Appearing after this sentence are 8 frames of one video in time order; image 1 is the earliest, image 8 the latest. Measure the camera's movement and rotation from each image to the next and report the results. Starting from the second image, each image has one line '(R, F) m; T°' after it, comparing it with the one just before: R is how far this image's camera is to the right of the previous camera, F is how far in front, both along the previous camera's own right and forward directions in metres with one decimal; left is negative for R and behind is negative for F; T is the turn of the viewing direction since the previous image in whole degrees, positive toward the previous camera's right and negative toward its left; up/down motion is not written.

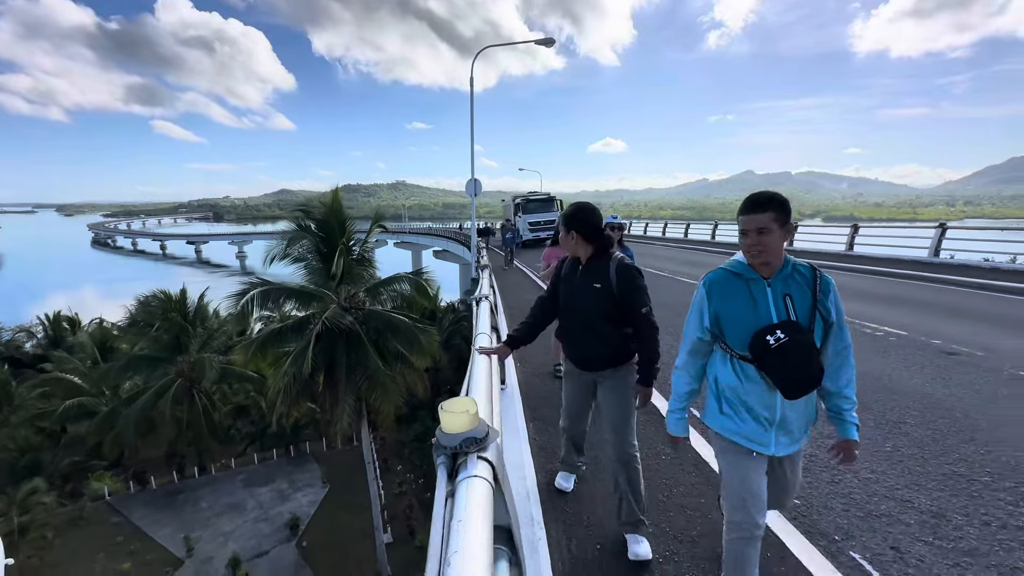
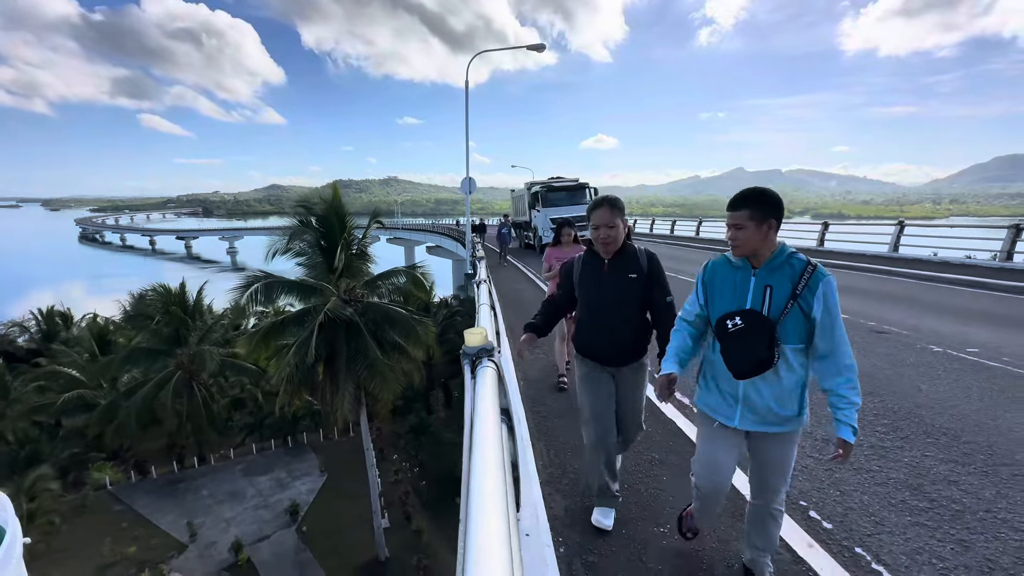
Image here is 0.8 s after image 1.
(0.0, -0.6) m; +1°
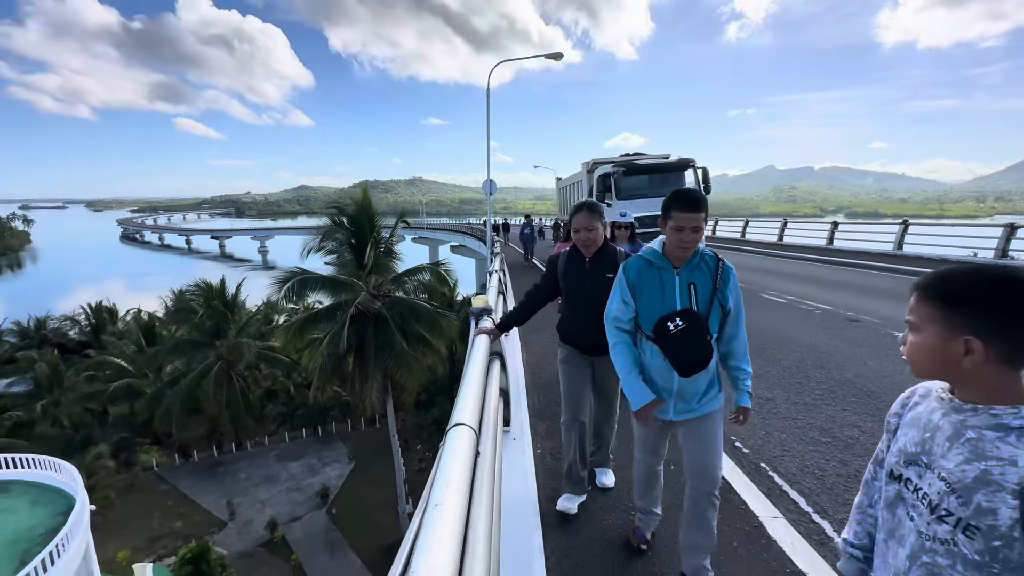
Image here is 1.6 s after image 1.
(+0.1, -0.6) m; -3°
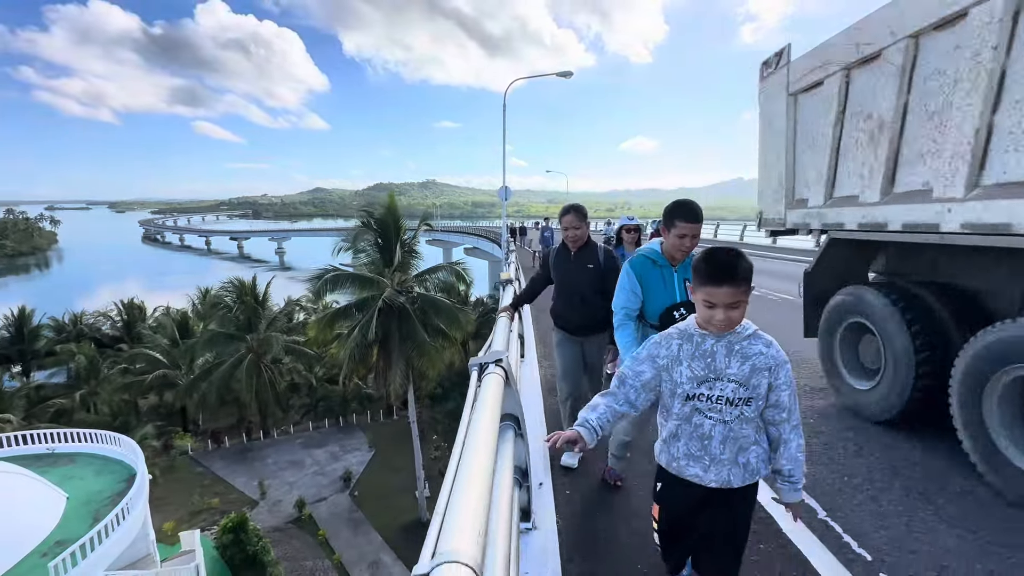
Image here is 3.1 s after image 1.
(0.0, -1.1) m; -1°
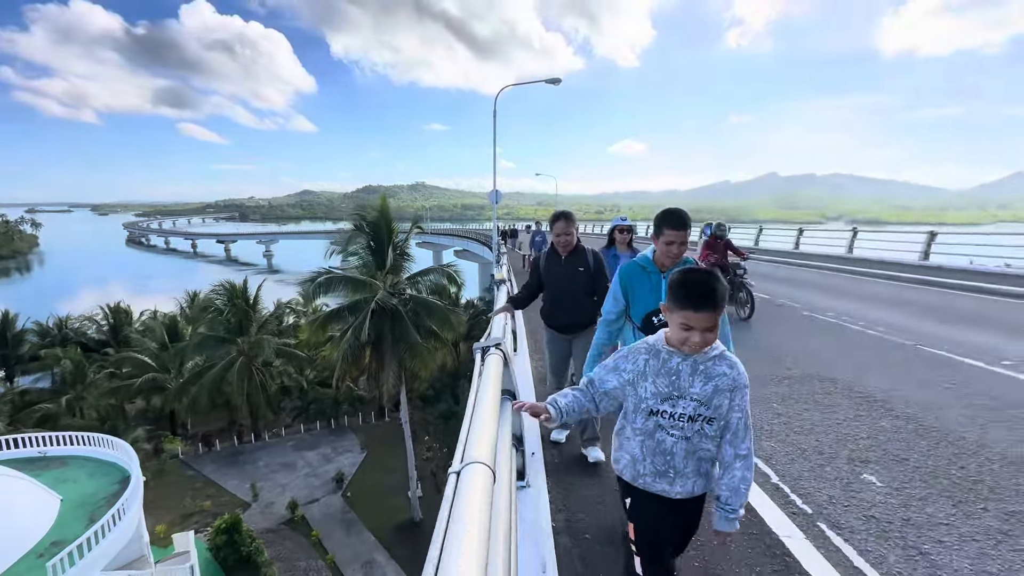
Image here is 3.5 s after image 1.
(0.0, -0.3) m; +1°
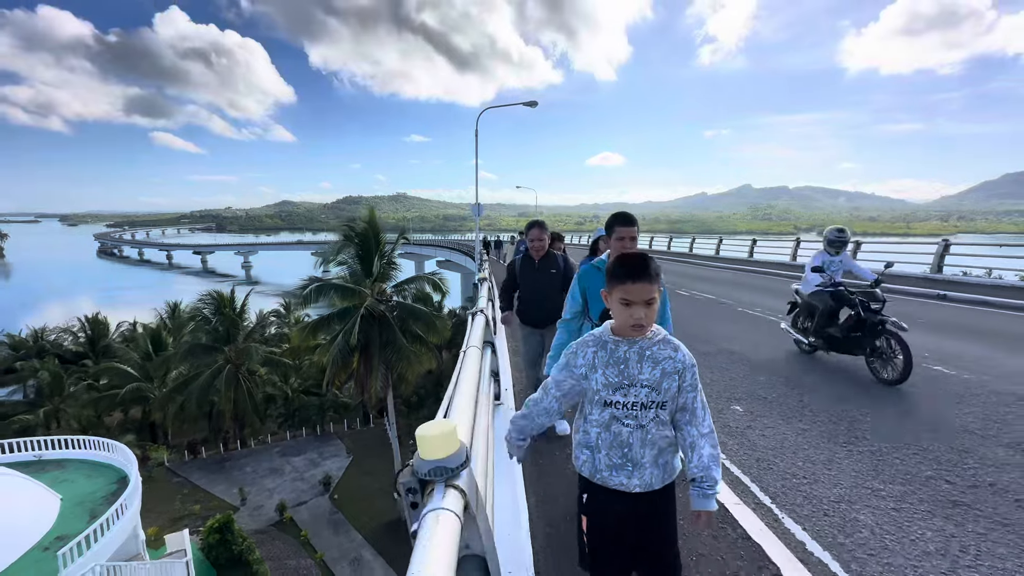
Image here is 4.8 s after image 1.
(0.0, -1.0) m; +2°
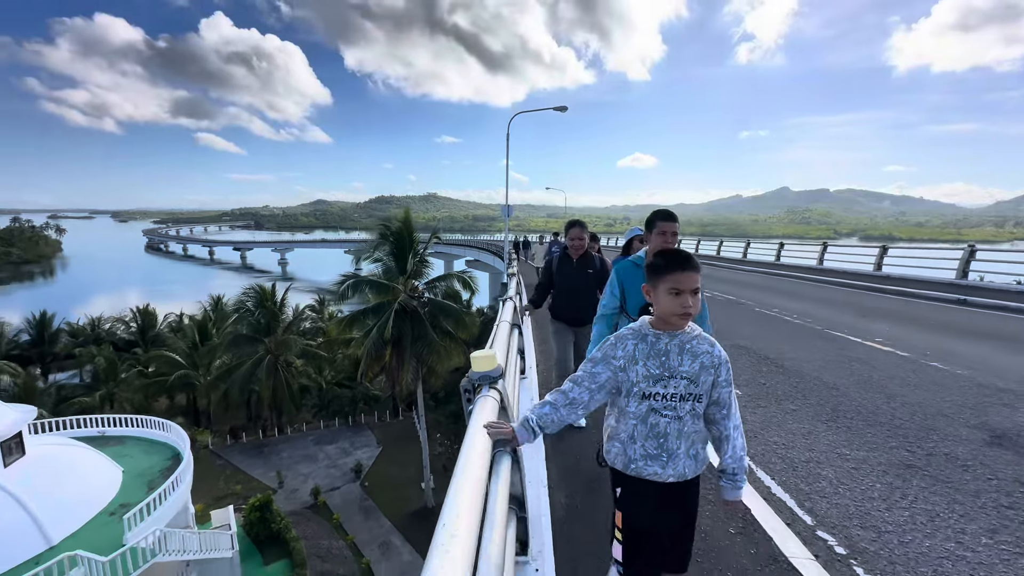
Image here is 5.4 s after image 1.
(0.0, -0.5) m; -3°
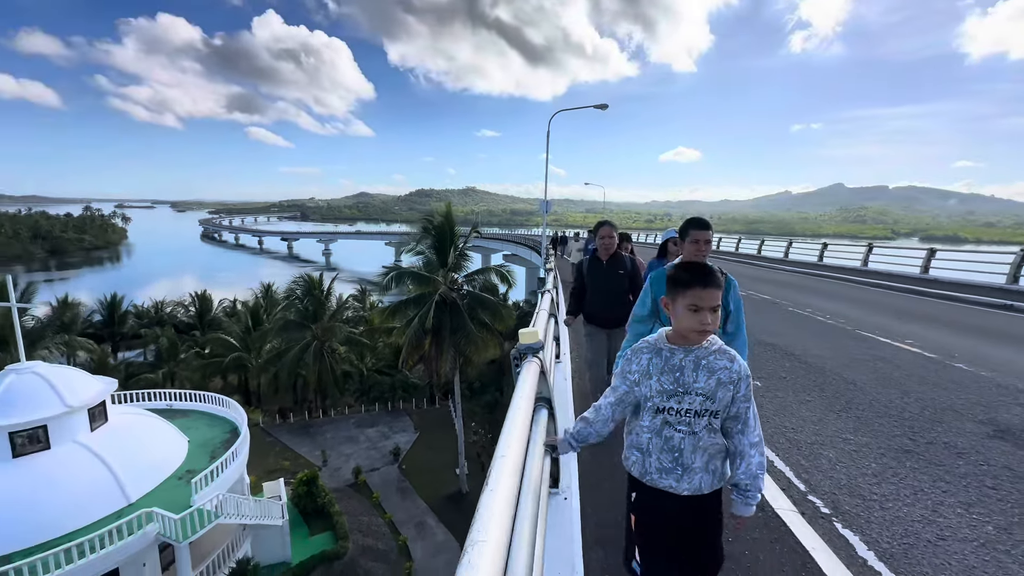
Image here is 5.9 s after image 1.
(0.0, -0.4) m; -4°
